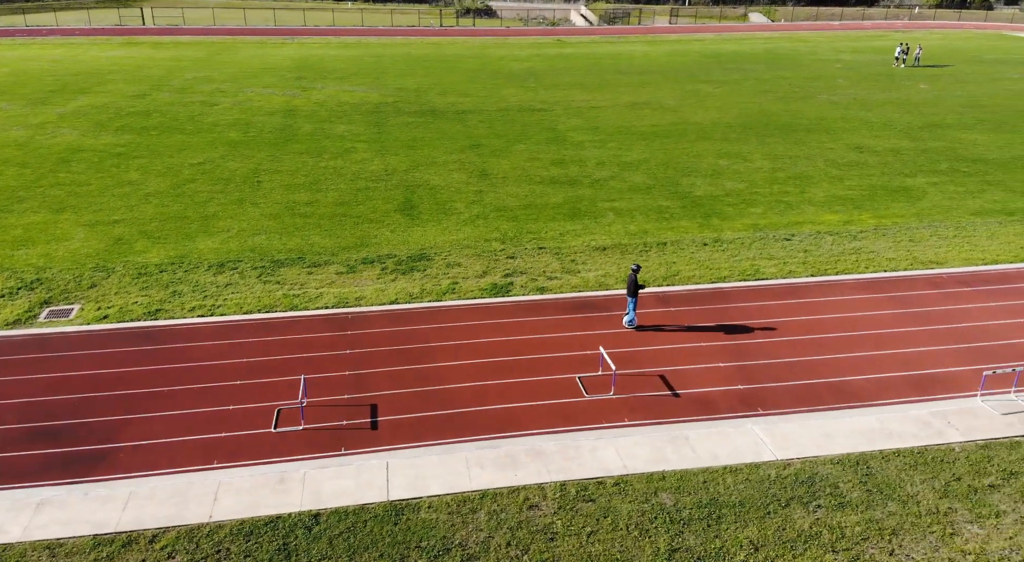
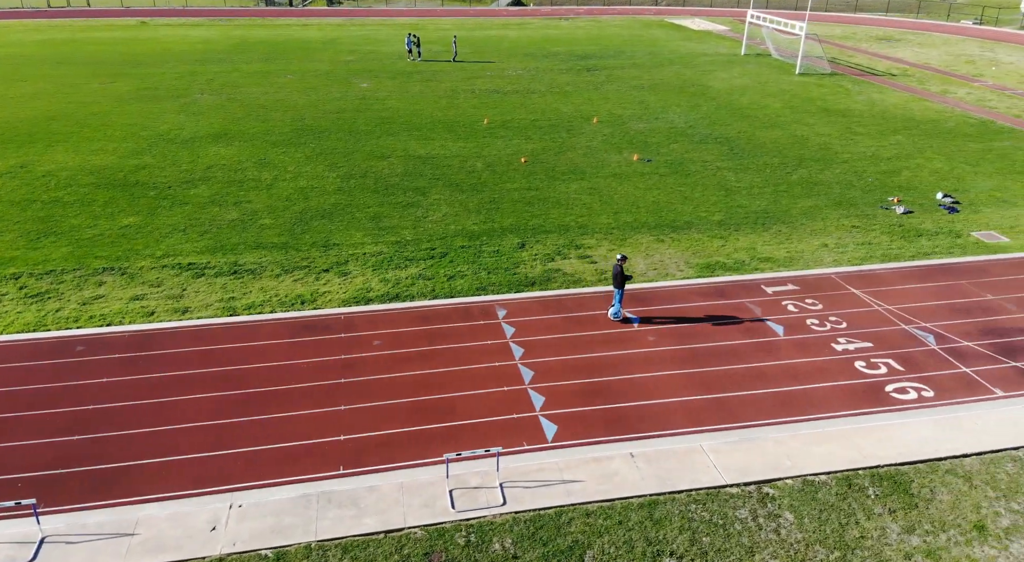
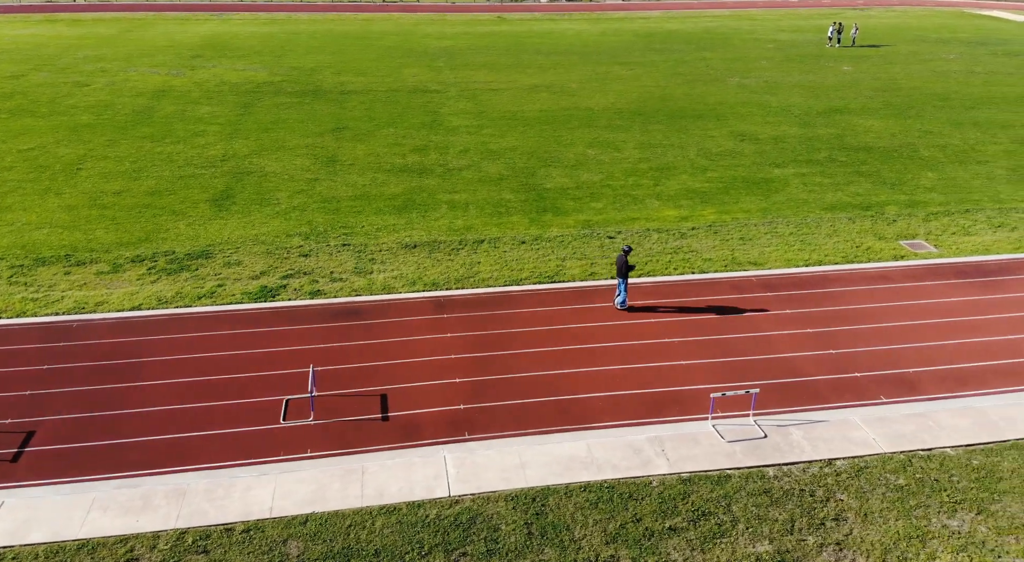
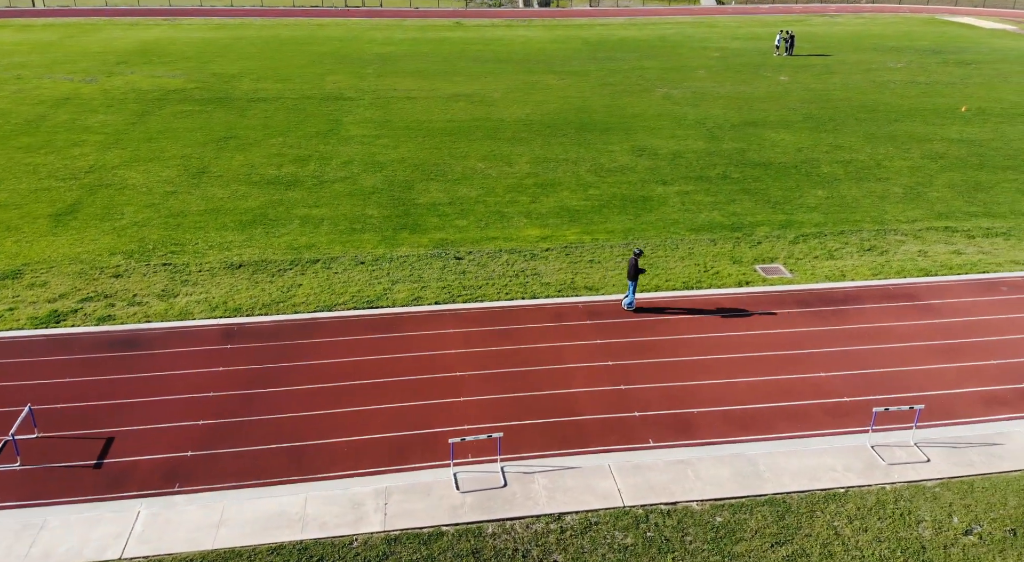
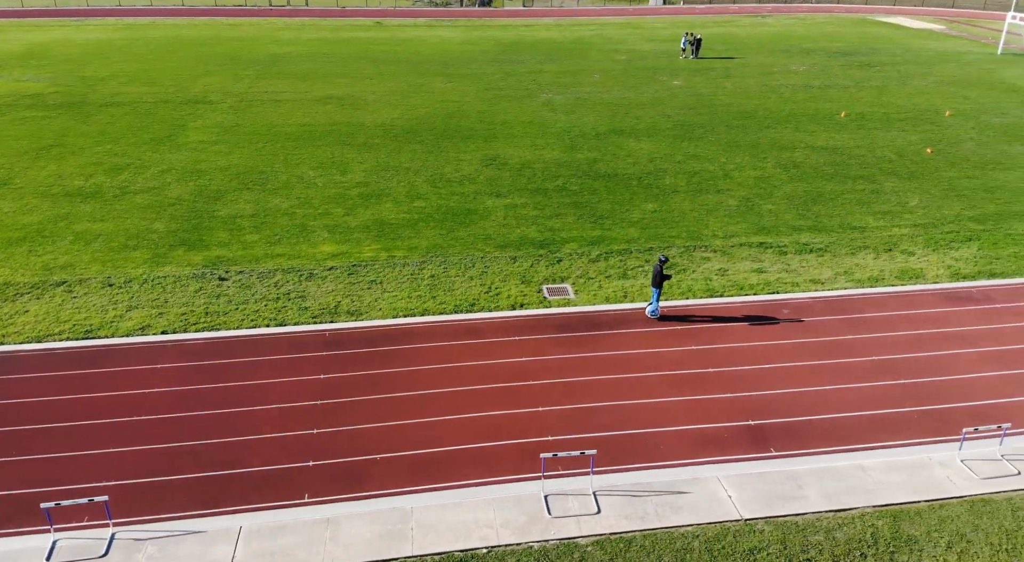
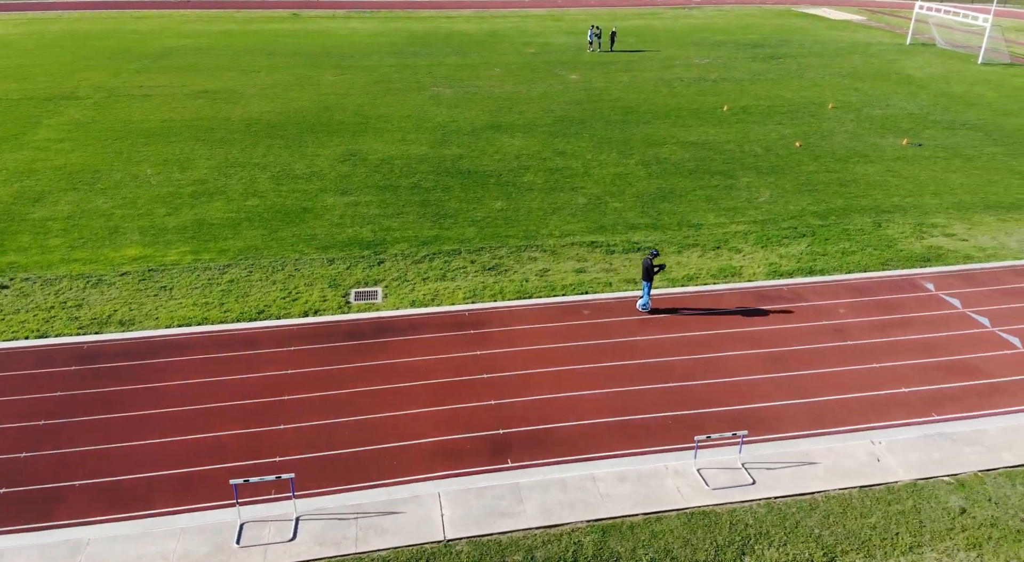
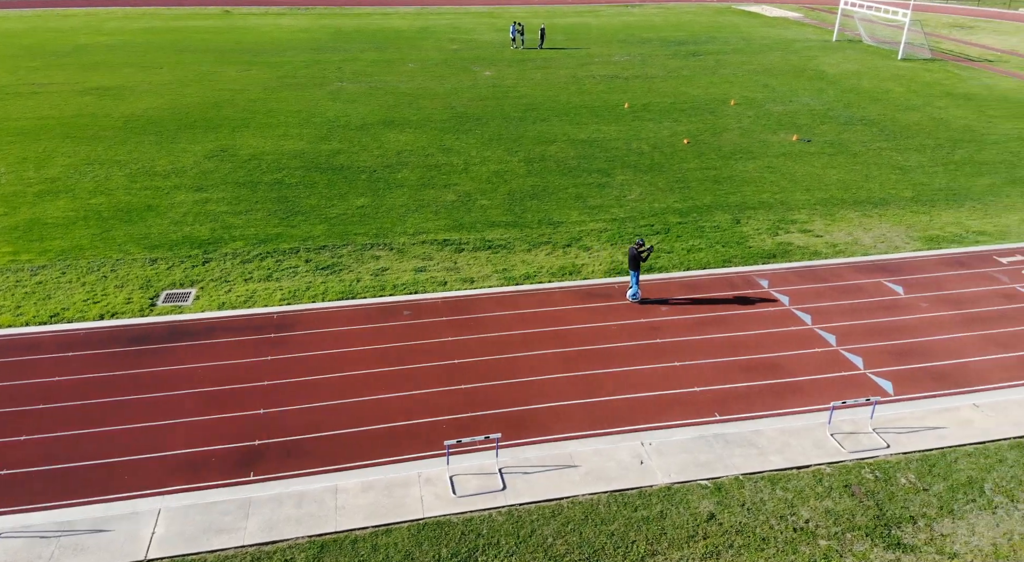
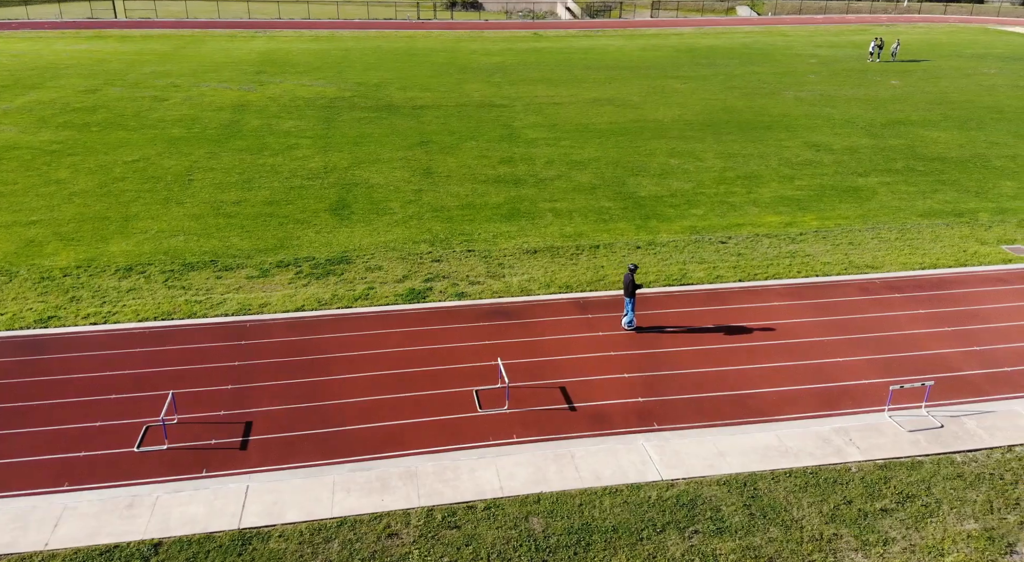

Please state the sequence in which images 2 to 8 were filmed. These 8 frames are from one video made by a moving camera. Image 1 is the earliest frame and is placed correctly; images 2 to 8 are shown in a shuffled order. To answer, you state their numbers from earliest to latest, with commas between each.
8, 3, 4, 5, 6, 7, 2
